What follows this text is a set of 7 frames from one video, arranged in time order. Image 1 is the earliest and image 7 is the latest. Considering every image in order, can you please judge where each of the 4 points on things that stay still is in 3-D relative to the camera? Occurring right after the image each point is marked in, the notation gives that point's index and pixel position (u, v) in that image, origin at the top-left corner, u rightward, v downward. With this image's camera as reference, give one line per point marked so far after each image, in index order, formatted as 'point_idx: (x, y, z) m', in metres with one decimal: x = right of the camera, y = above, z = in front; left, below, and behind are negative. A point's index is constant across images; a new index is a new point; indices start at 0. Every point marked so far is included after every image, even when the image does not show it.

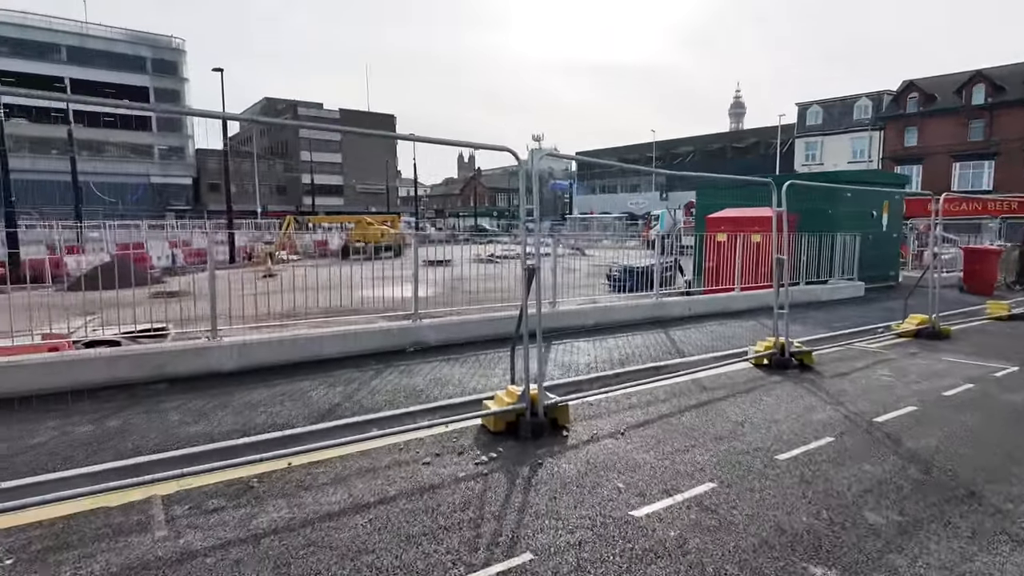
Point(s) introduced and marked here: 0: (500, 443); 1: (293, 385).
0: (-0.1, -1.0, +3.9) m
1: (-1.8, -0.8, +4.8) m
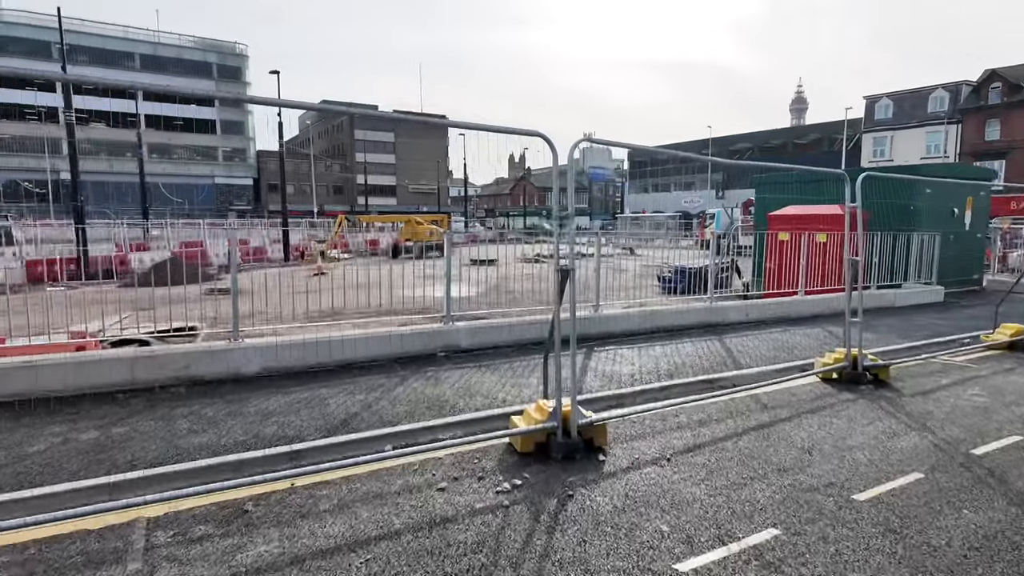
0: (+0.1, -1.0, +3.4) m
1: (-1.5, -0.8, +4.5) m
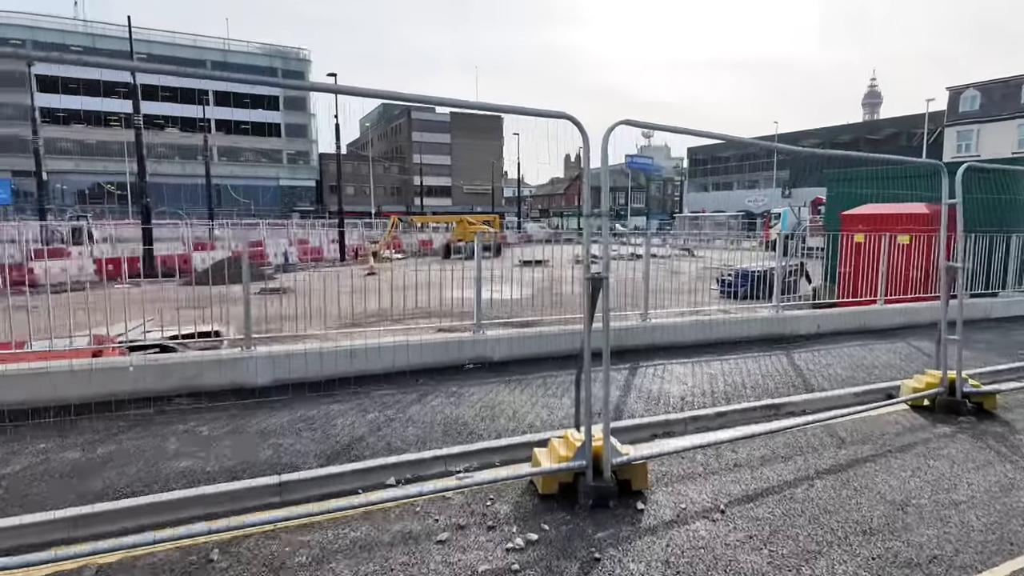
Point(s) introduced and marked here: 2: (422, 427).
0: (+0.2, -1.1, +2.9) m
1: (-1.3, -0.8, +4.1) m
2: (-0.6, -0.9, +3.8) m
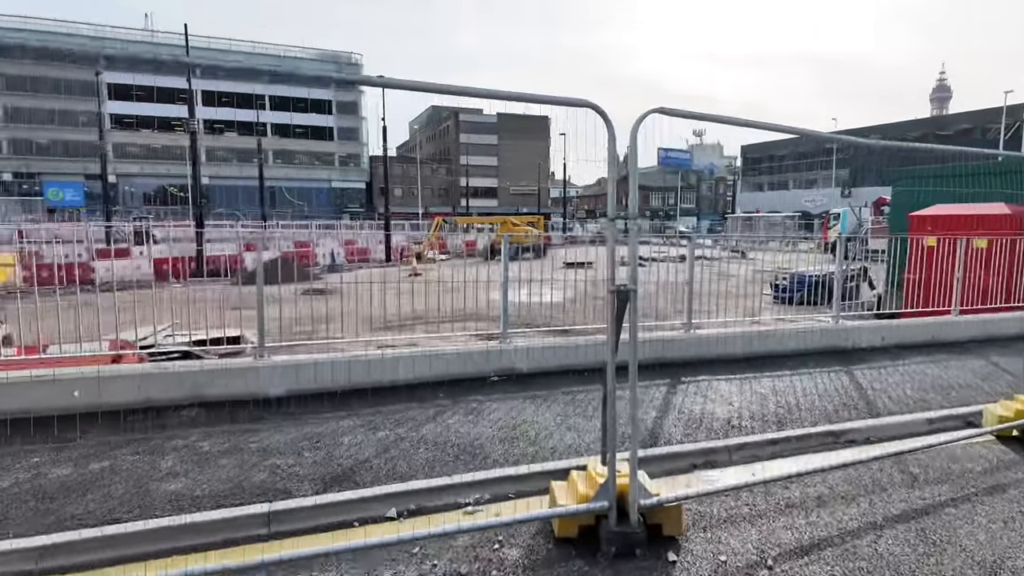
0: (+0.2, -1.2, +2.5) m
1: (-1.2, -0.9, +3.8) m
2: (-0.5, -1.0, +3.5) m
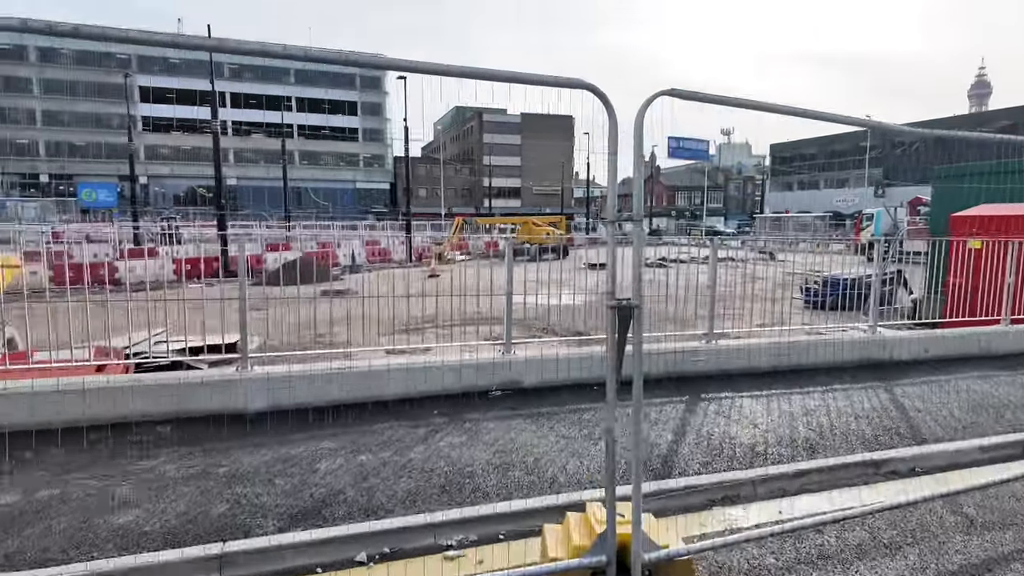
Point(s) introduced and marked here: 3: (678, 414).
0: (+0.1, -1.2, +2.1) m
1: (-1.2, -0.9, +3.5) m
2: (-0.5, -1.0, +3.2) m
3: (+1.2, -0.9, +4.3) m
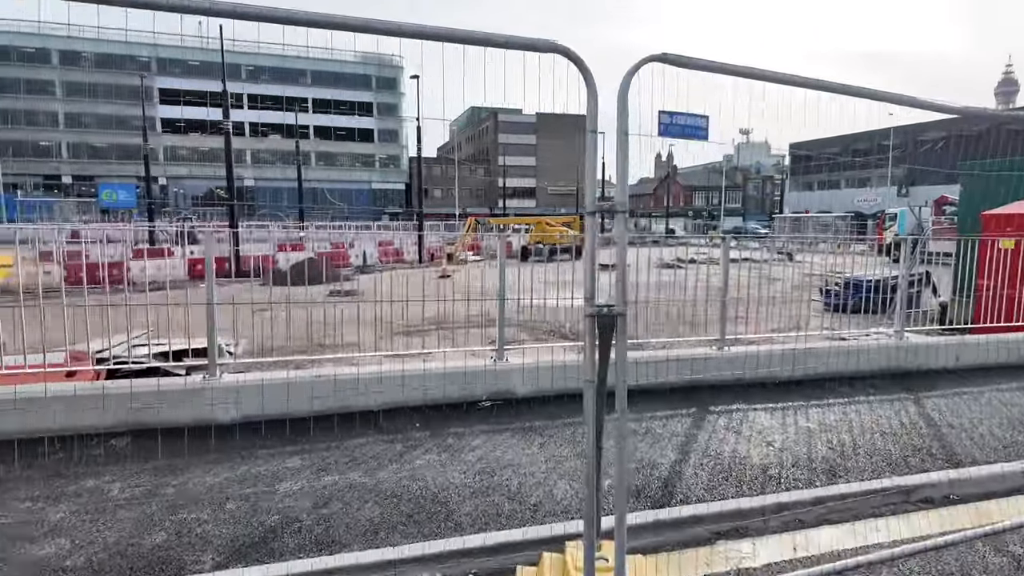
0: (0.0, -1.2, +1.8) m
1: (-1.3, -0.9, +3.2) m
2: (-0.6, -1.0, +2.8) m
3: (+1.1, -0.9, +3.9) m
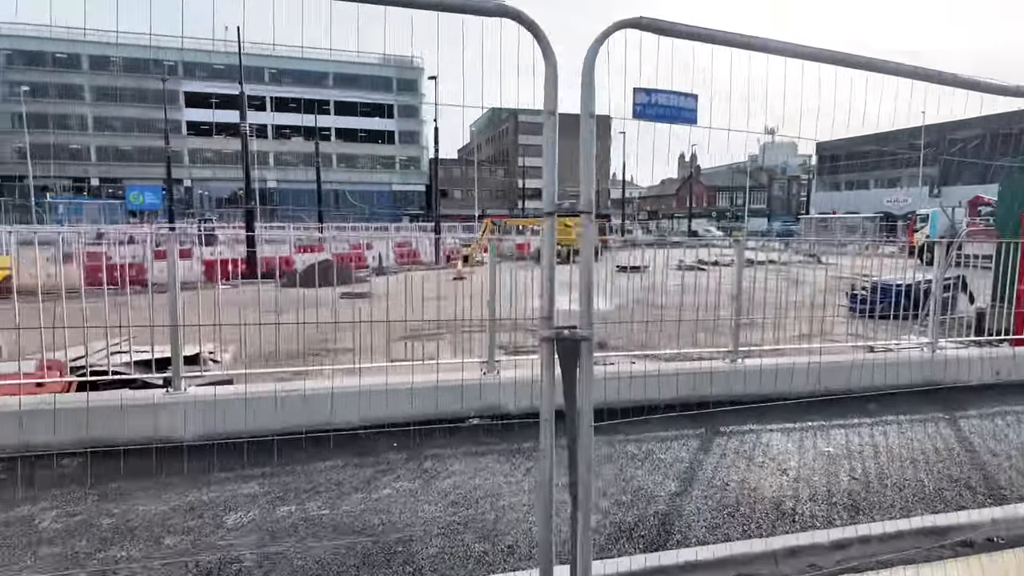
0: (-0.2, -1.3, +1.4) m
1: (-1.4, -1.0, +2.9) m
2: (-0.7, -1.1, +2.5) m
3: (+1.1, -1.0, +3.5) m
